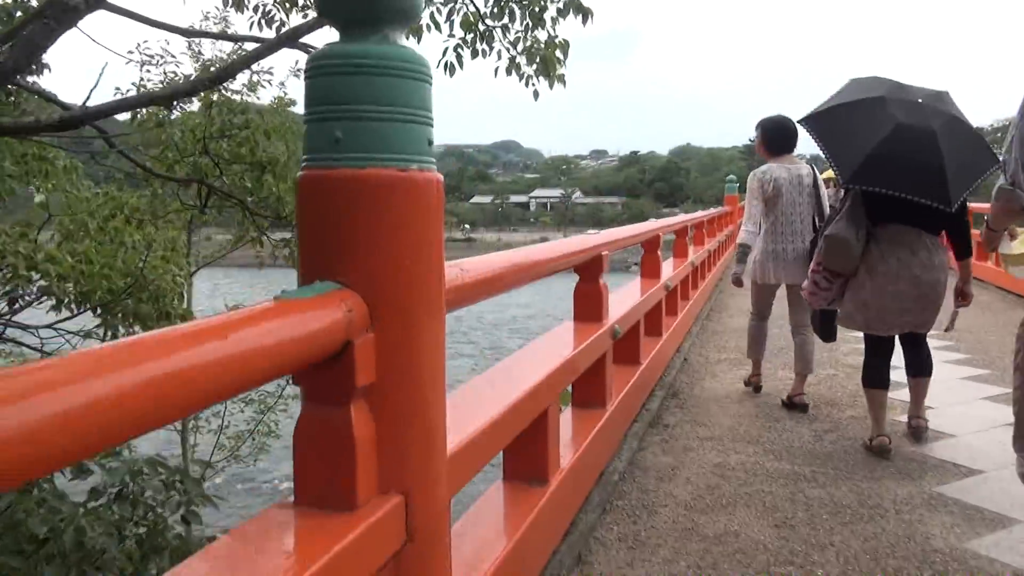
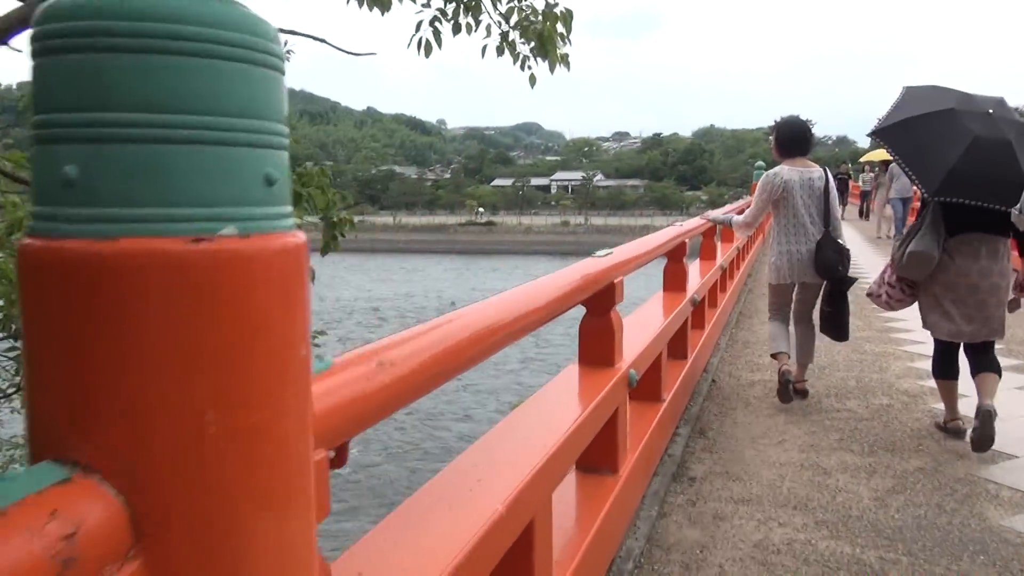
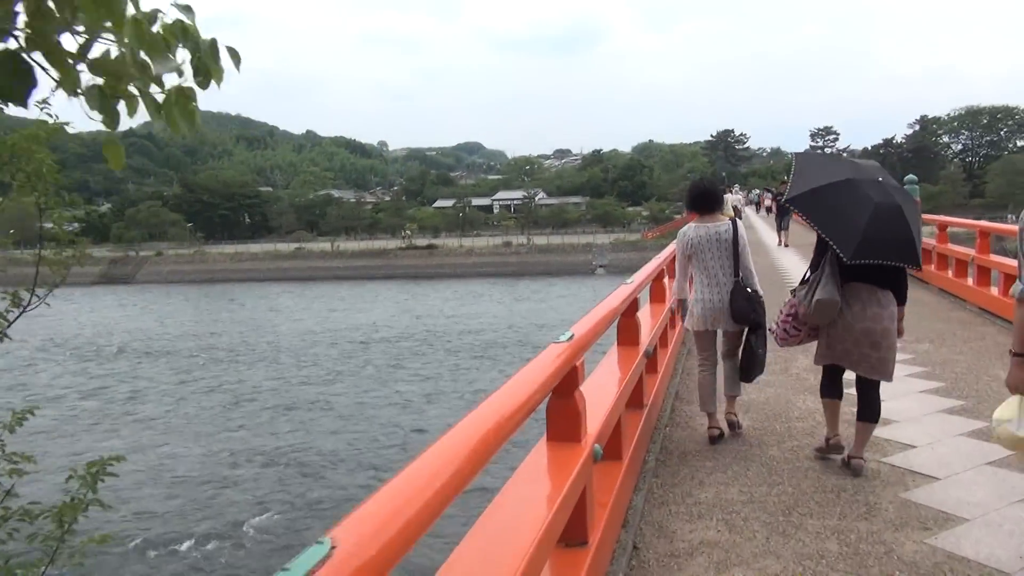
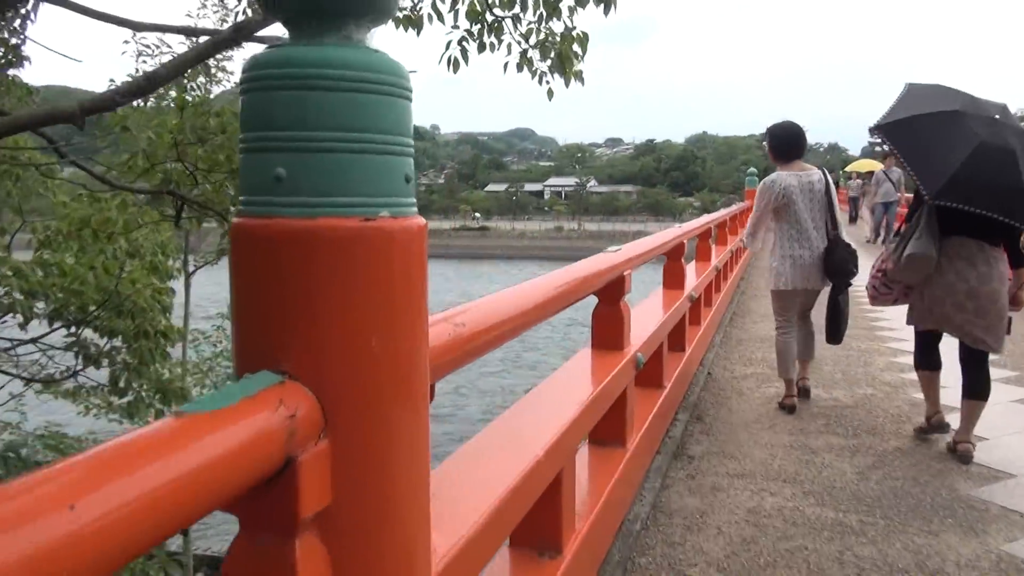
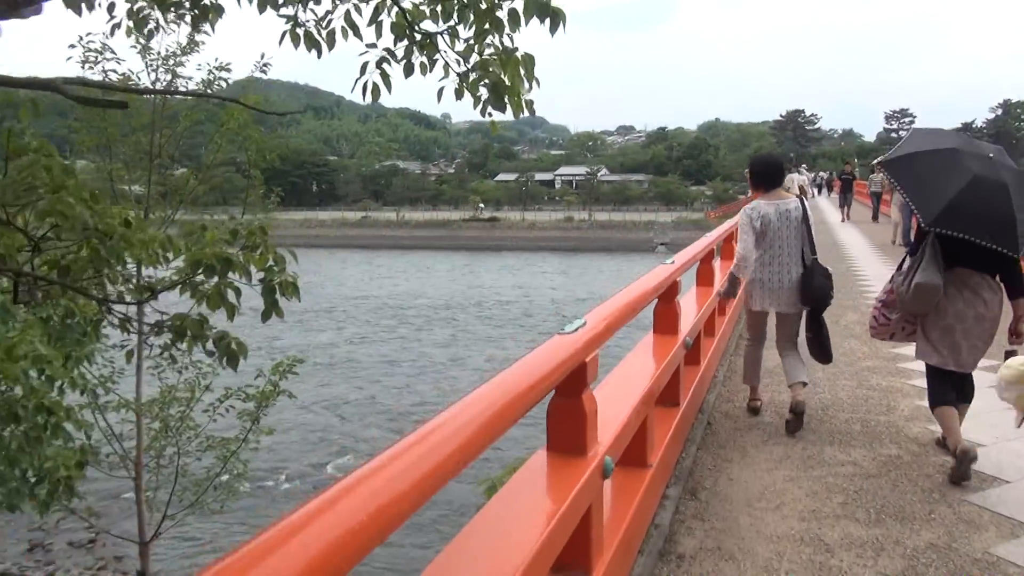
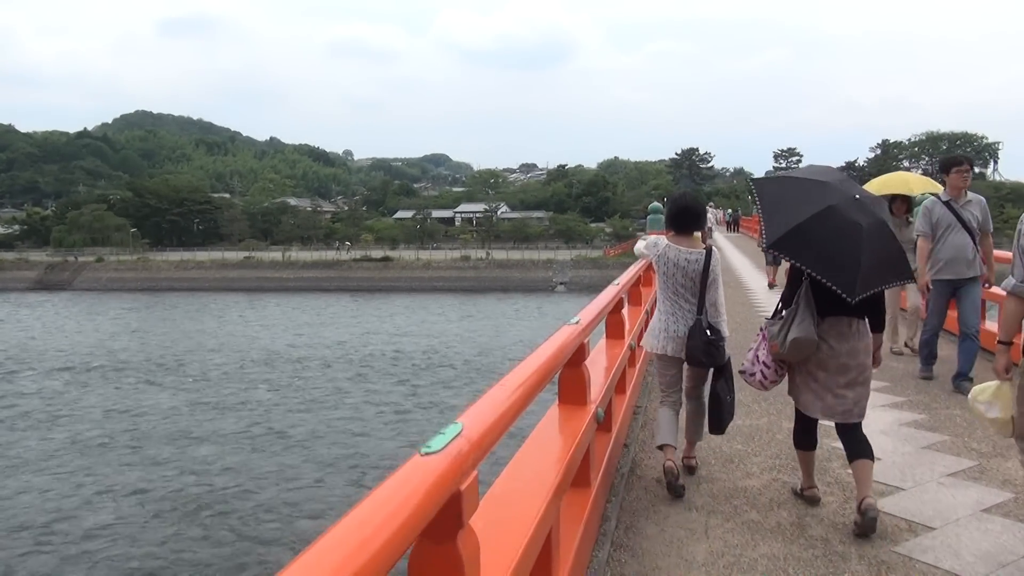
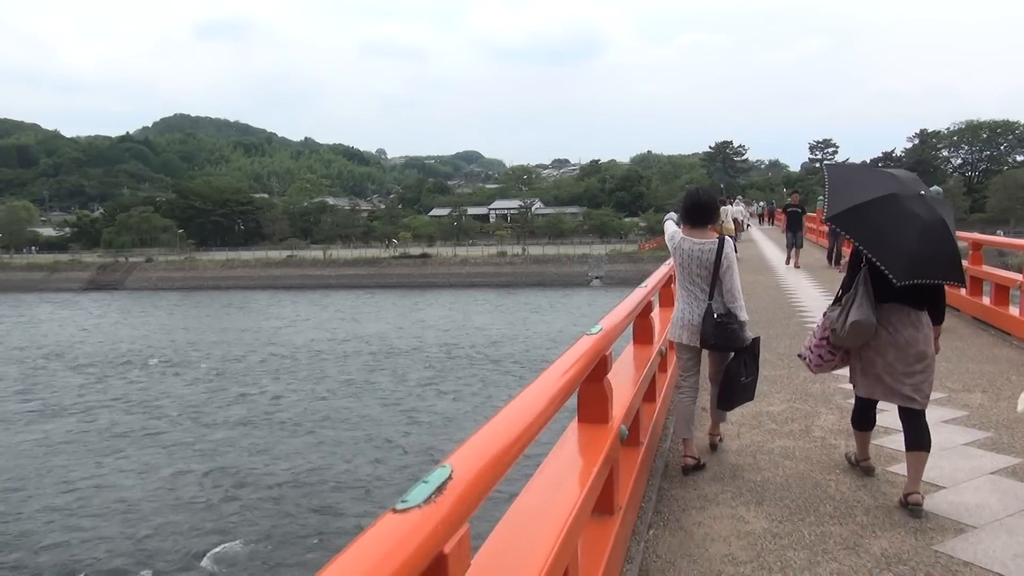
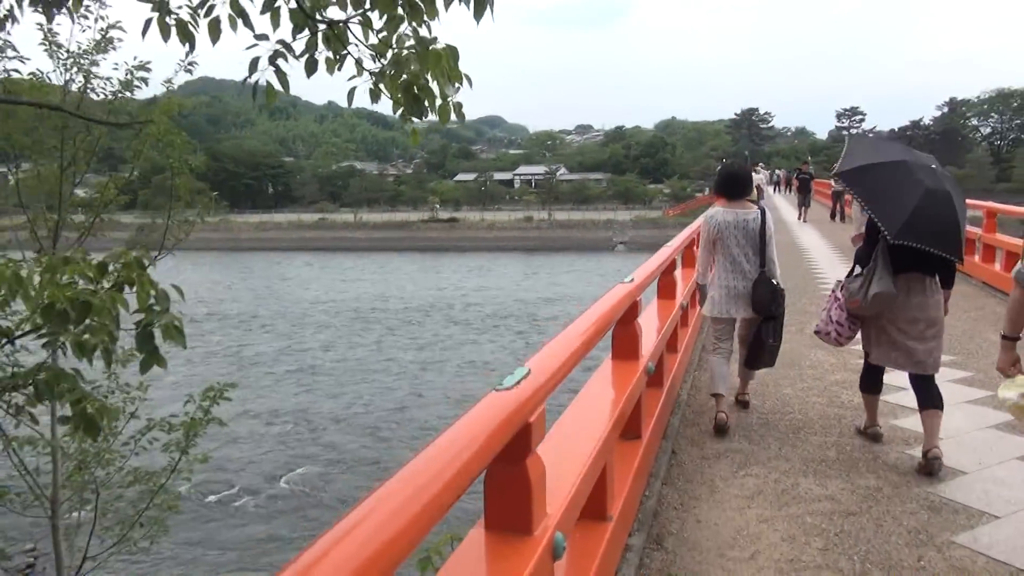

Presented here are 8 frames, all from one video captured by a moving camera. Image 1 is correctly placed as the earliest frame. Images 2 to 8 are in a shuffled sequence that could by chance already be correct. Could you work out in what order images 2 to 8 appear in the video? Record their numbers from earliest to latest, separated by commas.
4, 2, 5, 8, 3, 7, 6
